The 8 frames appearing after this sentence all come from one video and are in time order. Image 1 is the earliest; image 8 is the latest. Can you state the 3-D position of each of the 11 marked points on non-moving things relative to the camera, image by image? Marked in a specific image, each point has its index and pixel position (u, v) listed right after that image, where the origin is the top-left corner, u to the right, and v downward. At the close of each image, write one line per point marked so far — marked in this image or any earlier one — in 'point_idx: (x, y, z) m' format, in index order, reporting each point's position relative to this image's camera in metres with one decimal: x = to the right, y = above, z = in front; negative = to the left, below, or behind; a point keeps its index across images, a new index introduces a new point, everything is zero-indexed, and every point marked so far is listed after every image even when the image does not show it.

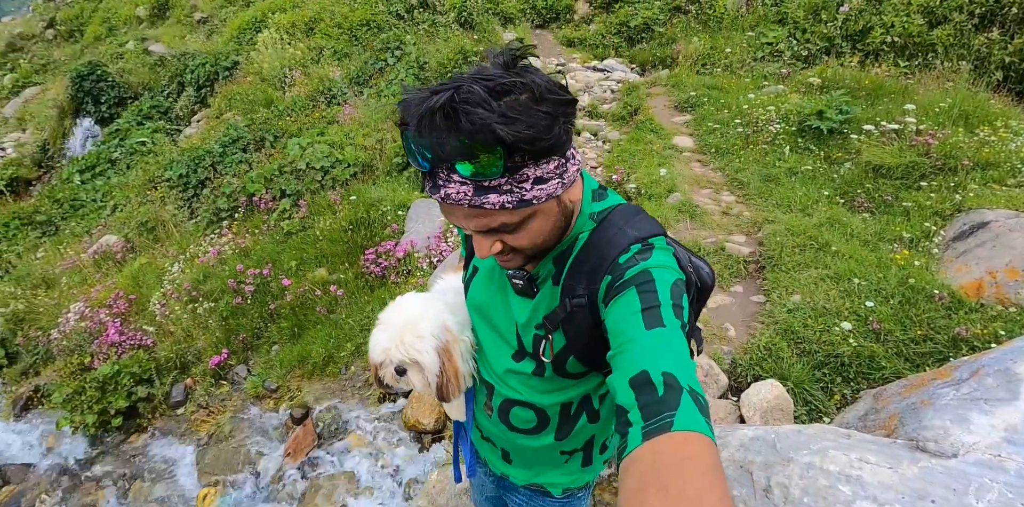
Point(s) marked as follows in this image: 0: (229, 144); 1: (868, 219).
0: (-4.4, +1.6, +8.1) m
1: (+2.6, +0.3, +3.7) m
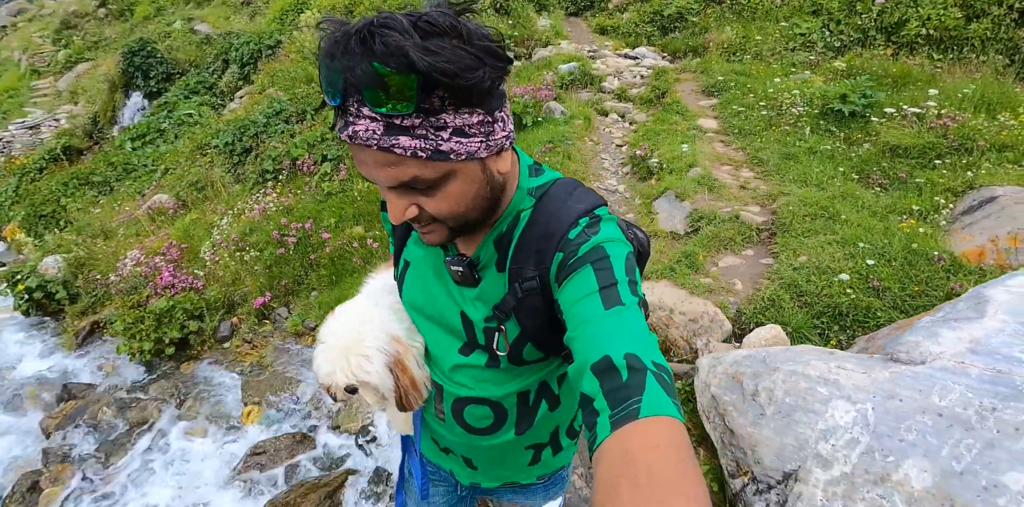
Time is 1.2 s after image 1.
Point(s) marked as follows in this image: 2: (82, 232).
0: (-4.0, +2.2, +8.5) m
1: (+2.8, +0.5, +3.9) m
2: (-6.0, +0.3, +7.2) m
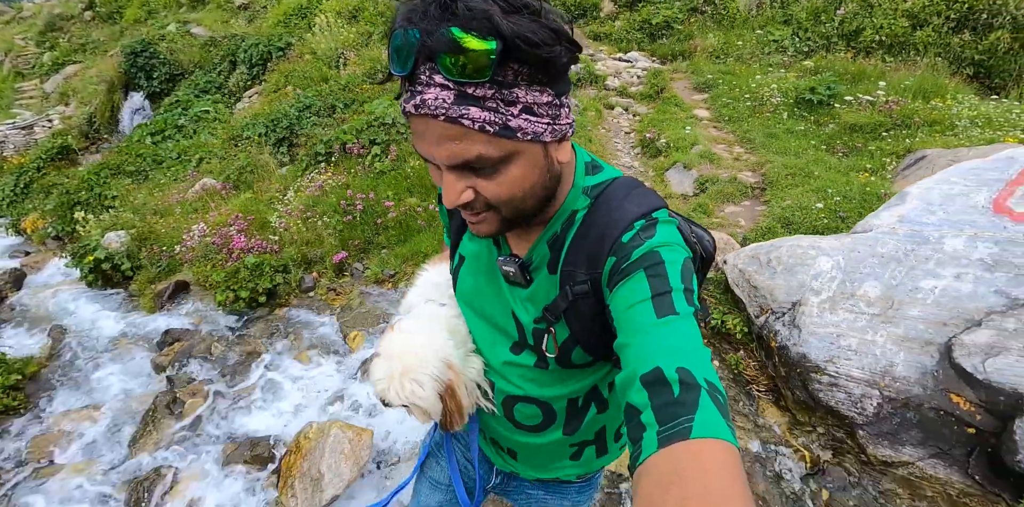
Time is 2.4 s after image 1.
0: (-3.7, +2.5, +9.3) m
1: (+3.2, +0.9, +5.0) m
2: (-5.7, +0.7, +7.8) m
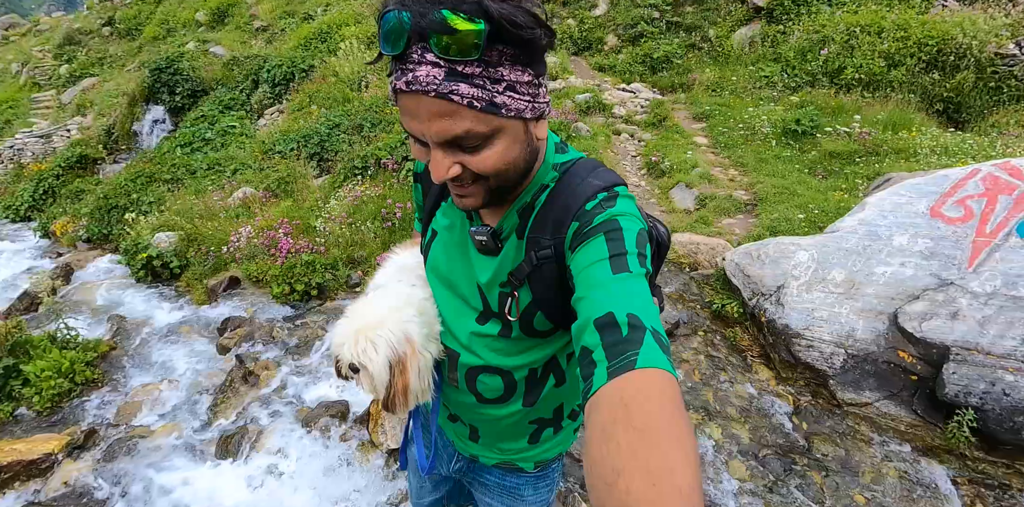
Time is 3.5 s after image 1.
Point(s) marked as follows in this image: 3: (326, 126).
0: (-3.5, +2.4, +10.1) m
1: (+3.5, +0.8, +5.8) m
2: (-5.5, +0.6, +8.5) m
3: (-3.8, +2.5, +10.5) m
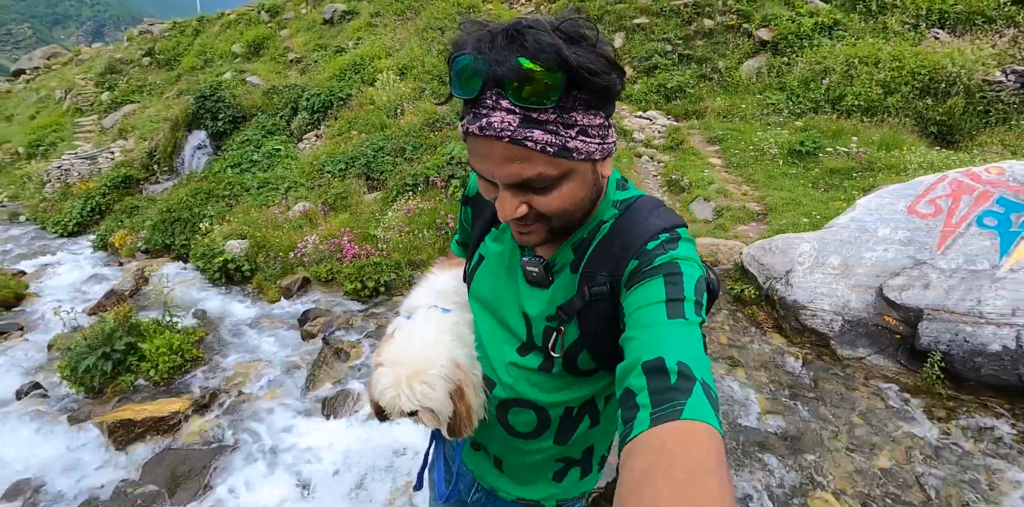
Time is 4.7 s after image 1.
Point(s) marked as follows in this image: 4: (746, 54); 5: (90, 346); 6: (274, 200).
0: (-2.9, +2.2, +11.1) m
1: (+4.1, +0.8, +6.6) m
2: (-4.9, +0.5, +9.5) m
3: (-3.1, +2.3, +11.5) m
4: (+6.0, +5.1, +13.3) m
5: (-4.6, -1.0, +5.7) m
6: (-5.0, +1.1, +10.8) m
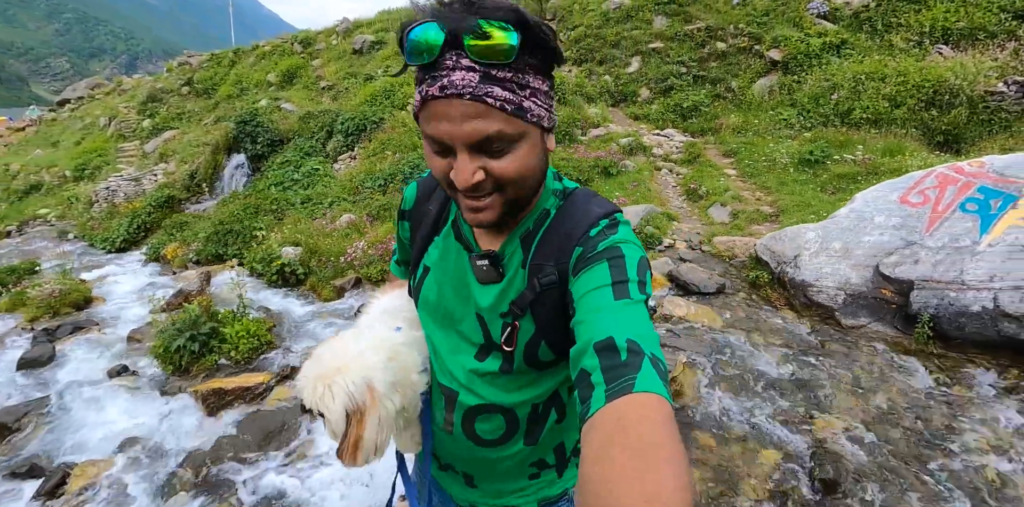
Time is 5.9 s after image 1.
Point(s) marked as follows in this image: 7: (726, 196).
0: (-2.2, +2.0, +12.0) m
1: (+4.6, +0.8, +7.3) m
2: (-4.3, +0.4, +10.3) m
3: (-2.5, +2.1, +12.4) m
4: (+6.7, +4.9, +14.0) m
5: (-4.2, -1.0, +6.5) m
6: (-4.4, +1.0, +11.7) m
7: (+3.4, +0.9, +8.1) m
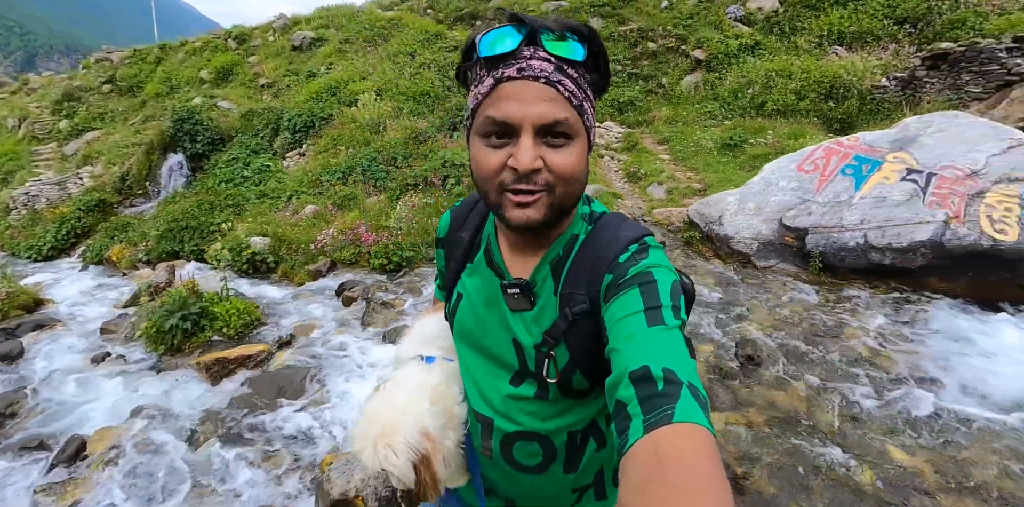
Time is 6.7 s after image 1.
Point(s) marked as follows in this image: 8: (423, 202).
0: (-3.3, +2.2, +12.5) m
1: (+4.0, +1.3, +8.6) m
2: (-5.1, +0.6, +10.6) m
3: (-3.7, +2.4, +12.9) m
4: (+5.2, +5.5, +15.5) m
5: (-4.5, -0.8, +6.8) m
6: (-5.4, +1.1, +12.0) m
7: (+2.7, +1.4, +9.2) m
8: (-1.7, +1.0, +9.7) m
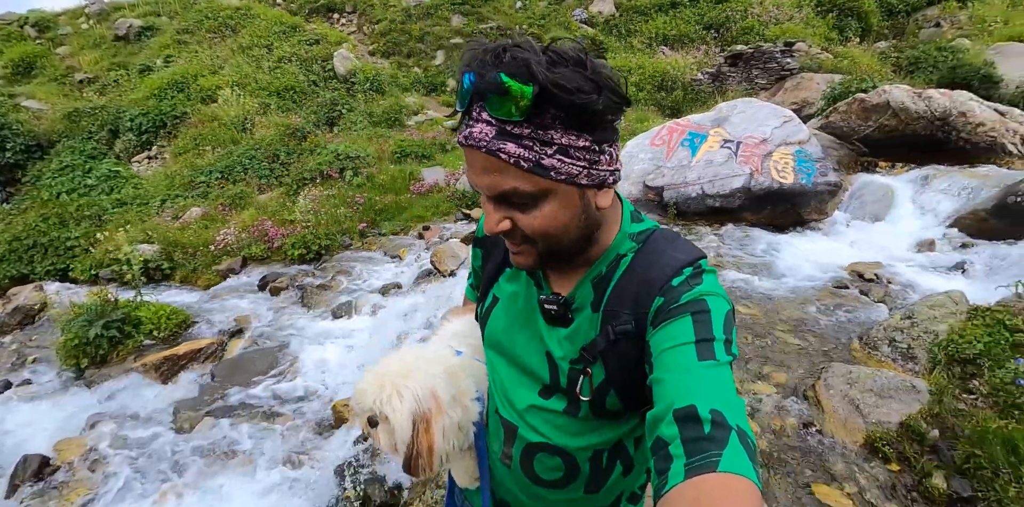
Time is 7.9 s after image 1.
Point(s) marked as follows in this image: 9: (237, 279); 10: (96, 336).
0: (-6.1, +2.2, +12.3) m
1: (+2.0, +2.1, +10.4) m
2: (-7.2, +0.4, +10.1) m
3: (-6.5, +2.3, +12.6) m
4: (+1.0, +6.3, +17.4) m
5: (-5.5, -0.8, +6.6) m
6: (-7.9, +1.0, +11.3) m
7: (+0.6, +2.0, +10.7) m
8: (-3.6, +1.2, +10.1) m
9: (-4.7, -0.5, +8.6) m
10: (-5.2, -1.0, +6.4) m
